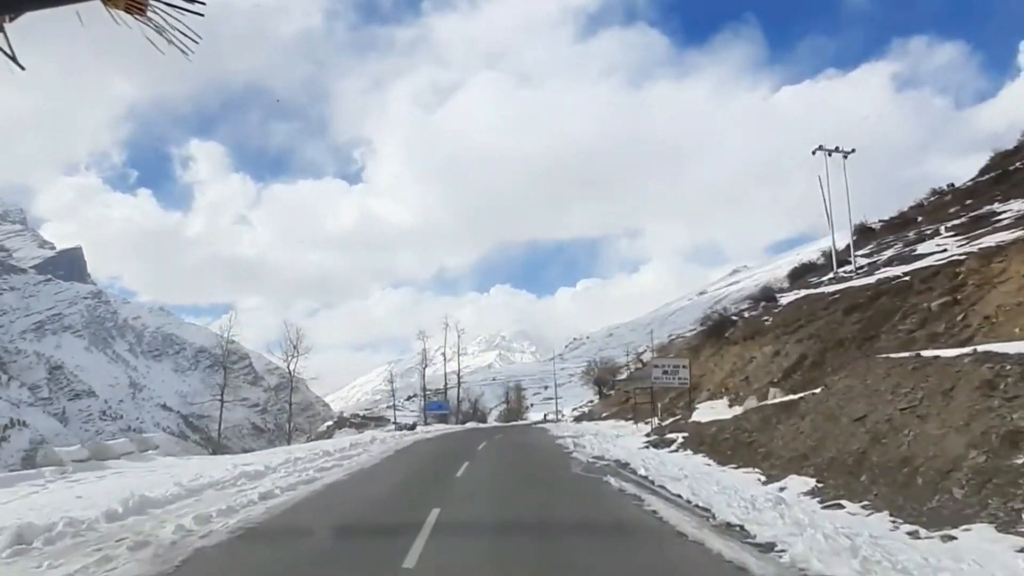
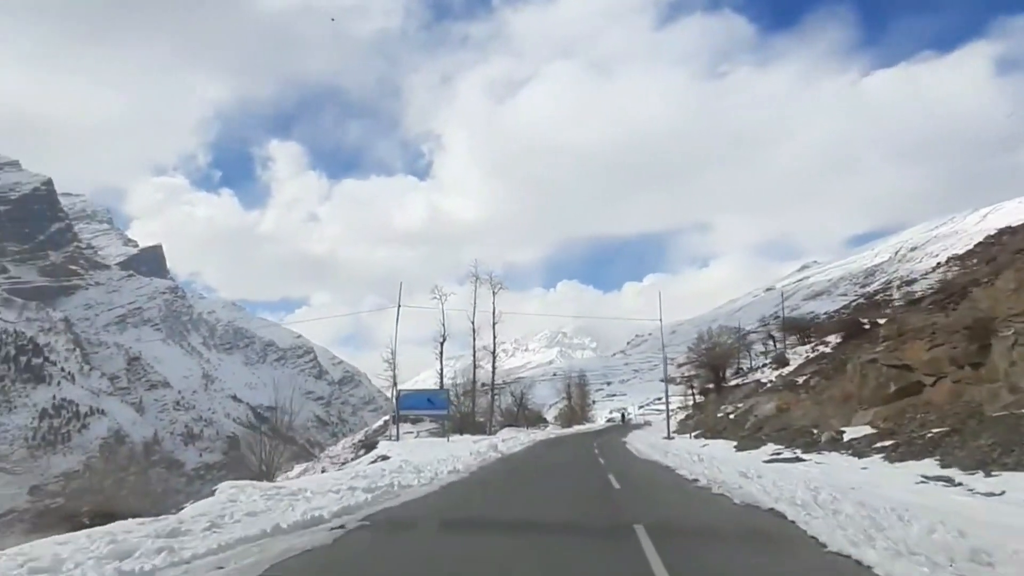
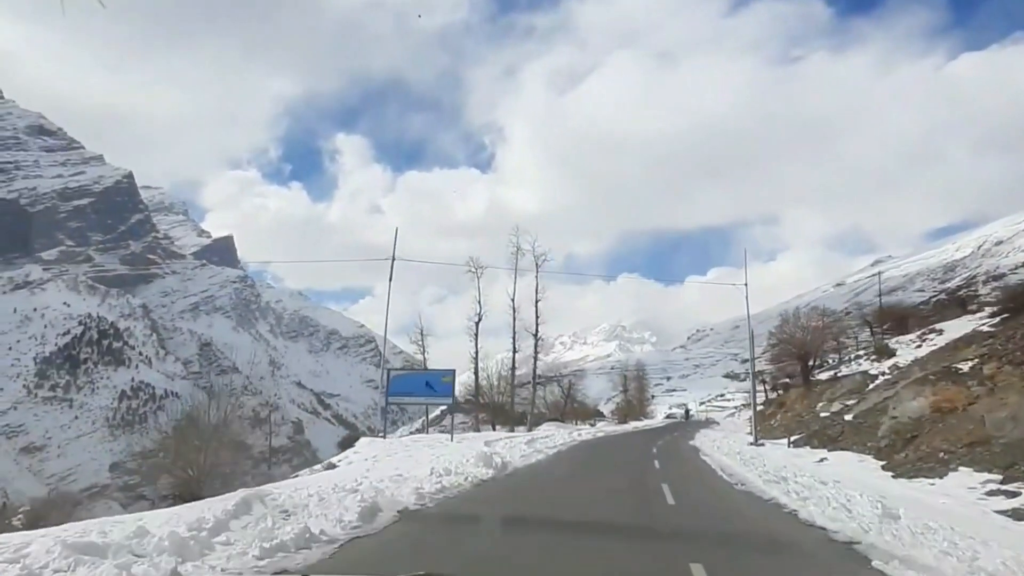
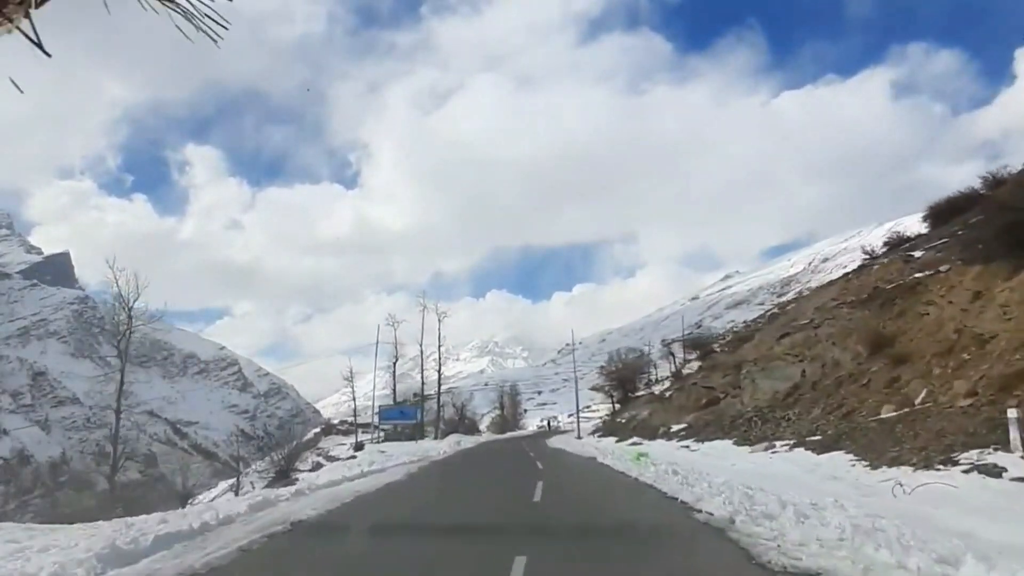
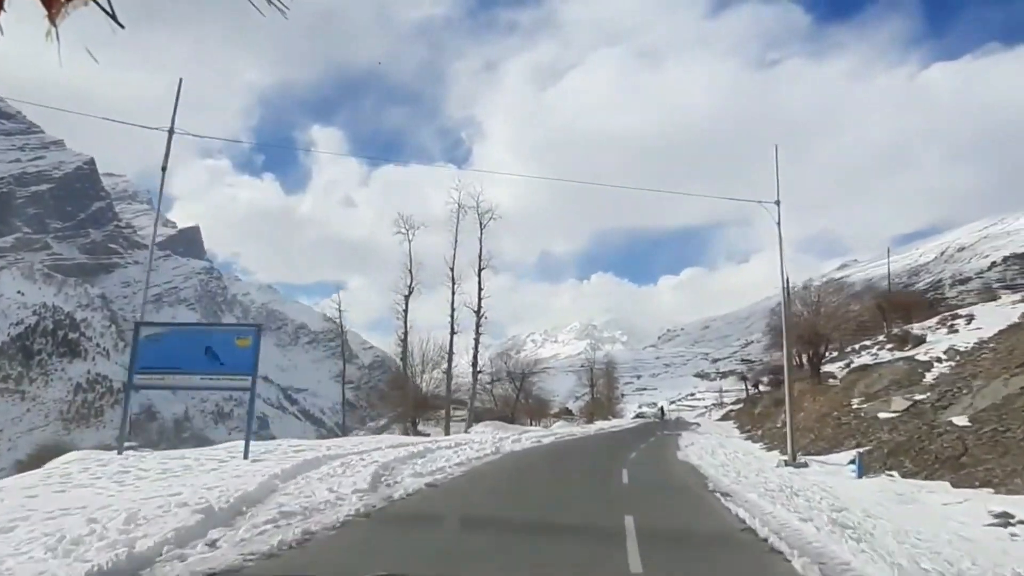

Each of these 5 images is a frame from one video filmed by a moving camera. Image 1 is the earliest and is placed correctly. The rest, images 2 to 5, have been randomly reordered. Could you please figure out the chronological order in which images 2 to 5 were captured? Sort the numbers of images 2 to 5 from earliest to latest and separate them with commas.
4, 2, 3, 5
